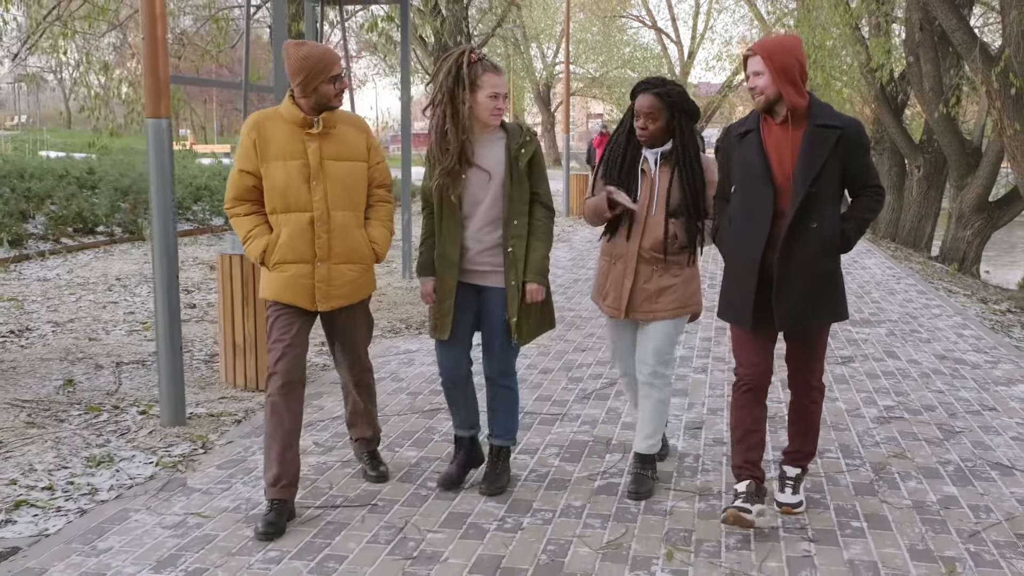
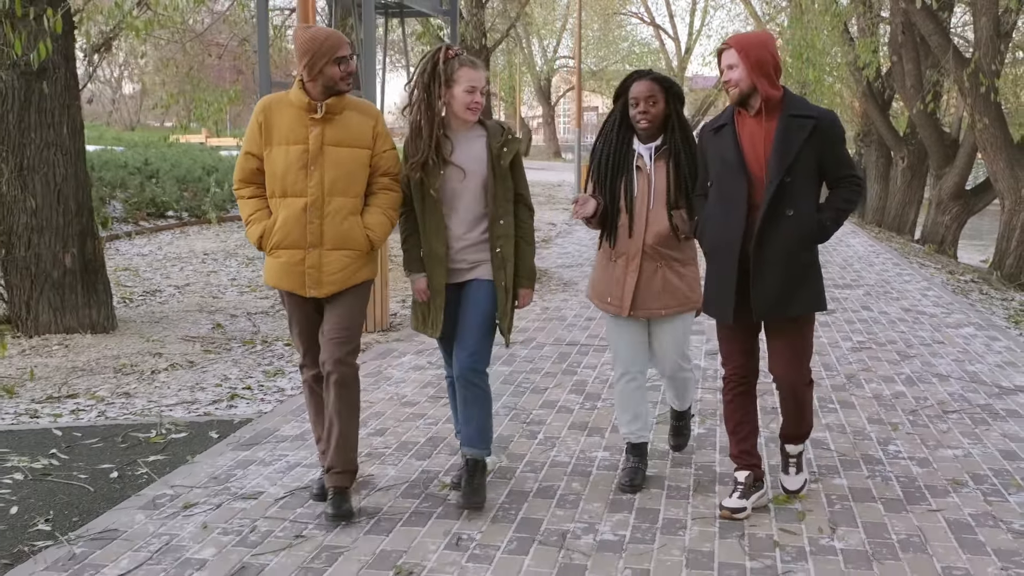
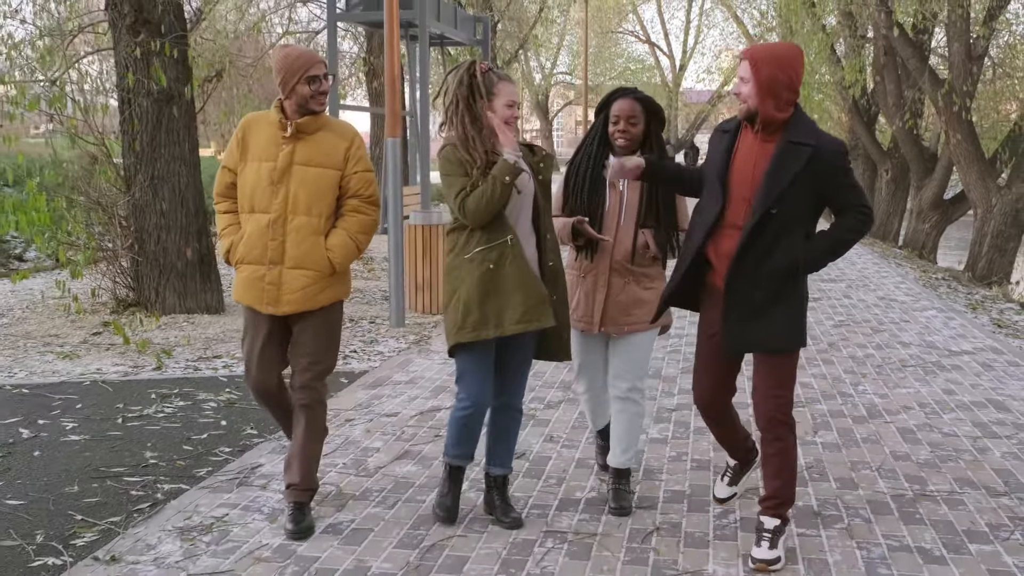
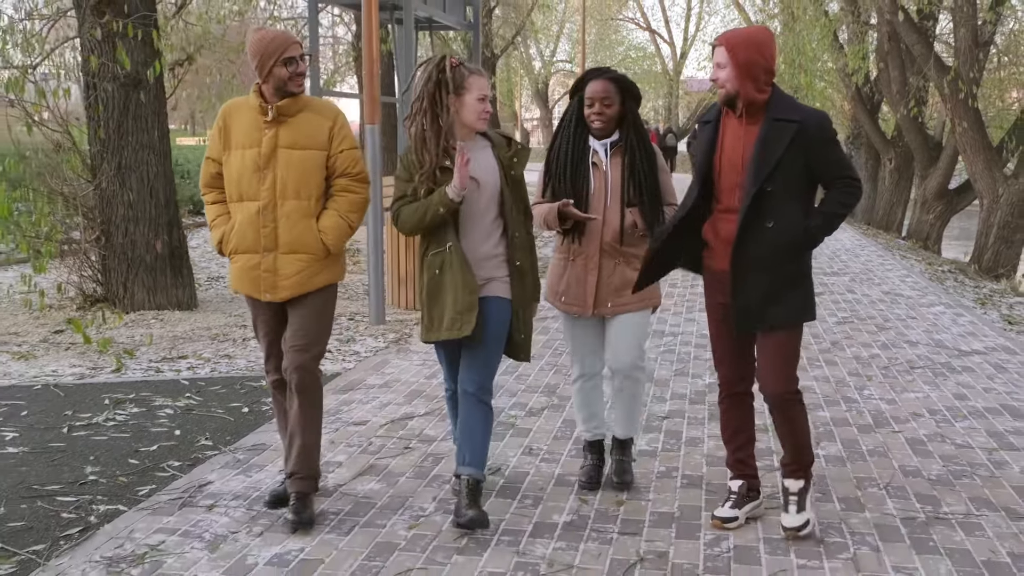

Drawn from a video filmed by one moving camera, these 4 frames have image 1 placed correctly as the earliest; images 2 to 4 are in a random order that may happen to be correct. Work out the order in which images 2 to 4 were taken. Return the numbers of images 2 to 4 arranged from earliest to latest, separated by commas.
2, 4, 3
